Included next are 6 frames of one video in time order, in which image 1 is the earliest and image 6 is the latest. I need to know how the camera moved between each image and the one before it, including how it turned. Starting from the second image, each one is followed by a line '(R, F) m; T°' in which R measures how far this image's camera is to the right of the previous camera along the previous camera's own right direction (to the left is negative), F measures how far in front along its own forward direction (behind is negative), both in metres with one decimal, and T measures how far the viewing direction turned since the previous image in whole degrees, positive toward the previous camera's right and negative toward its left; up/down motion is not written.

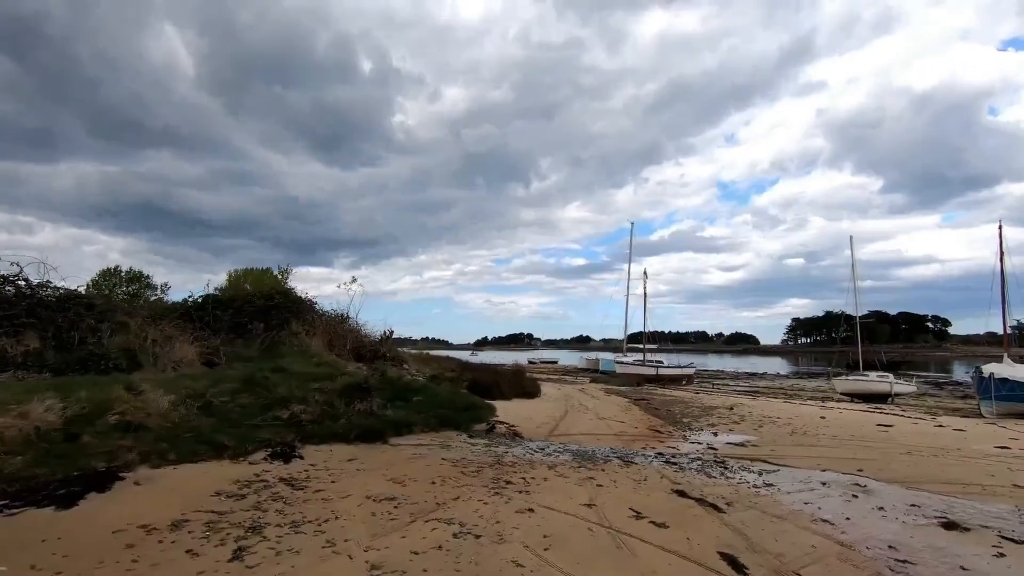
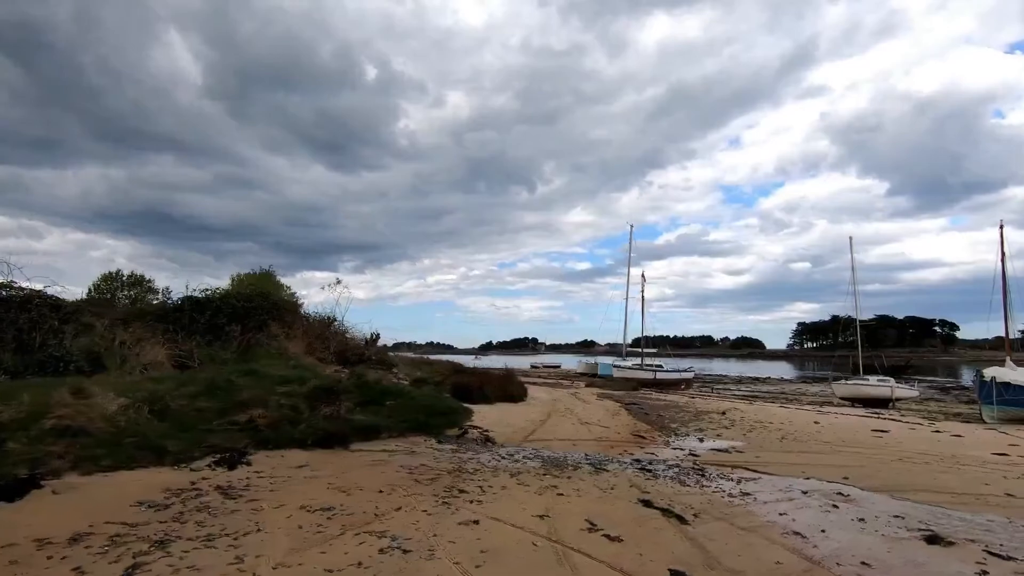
(+0.7, +0.4) m; -1°
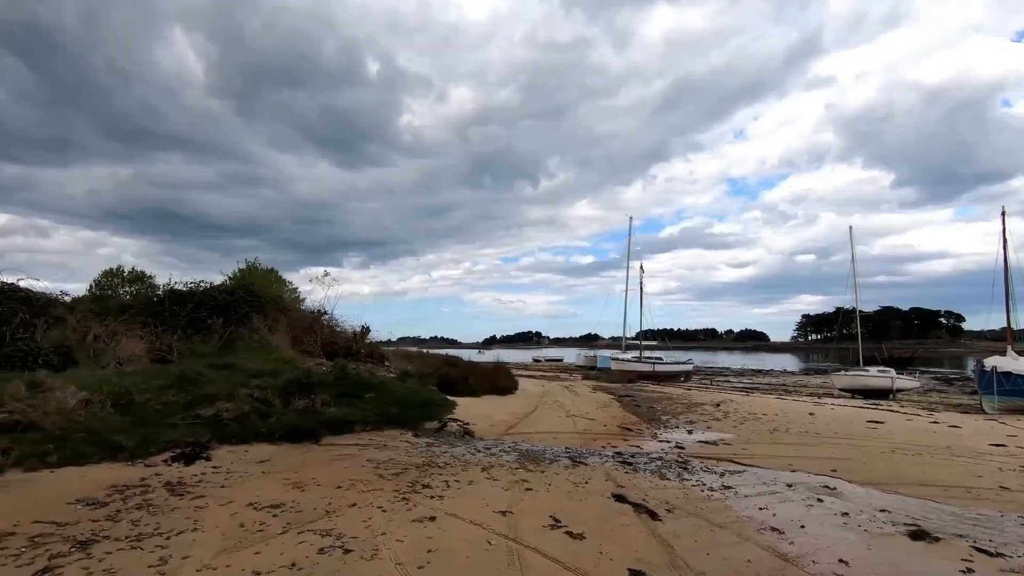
(+0.5, +0.3) m; 0°
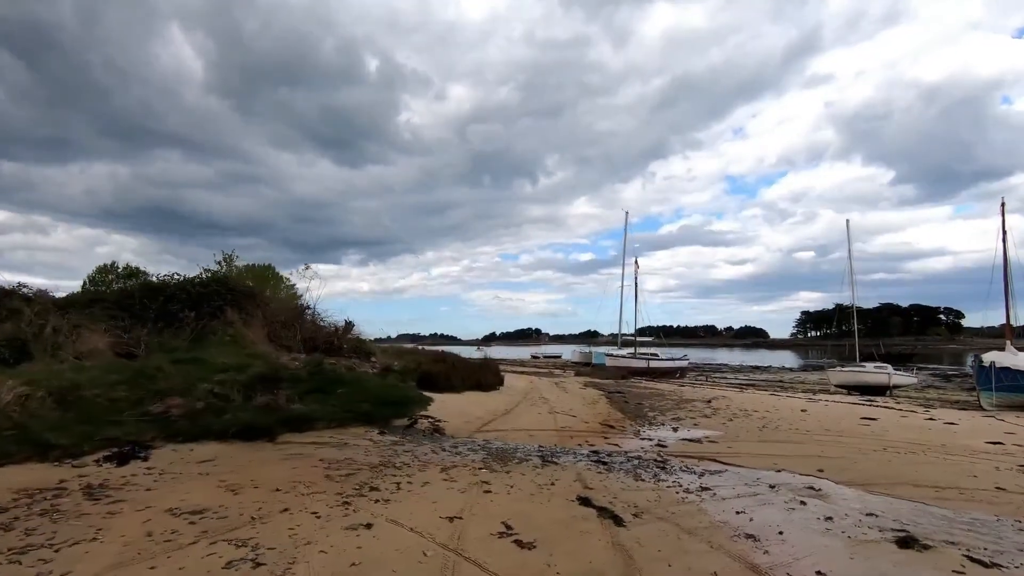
(+0.5, +0.5) m; 0°
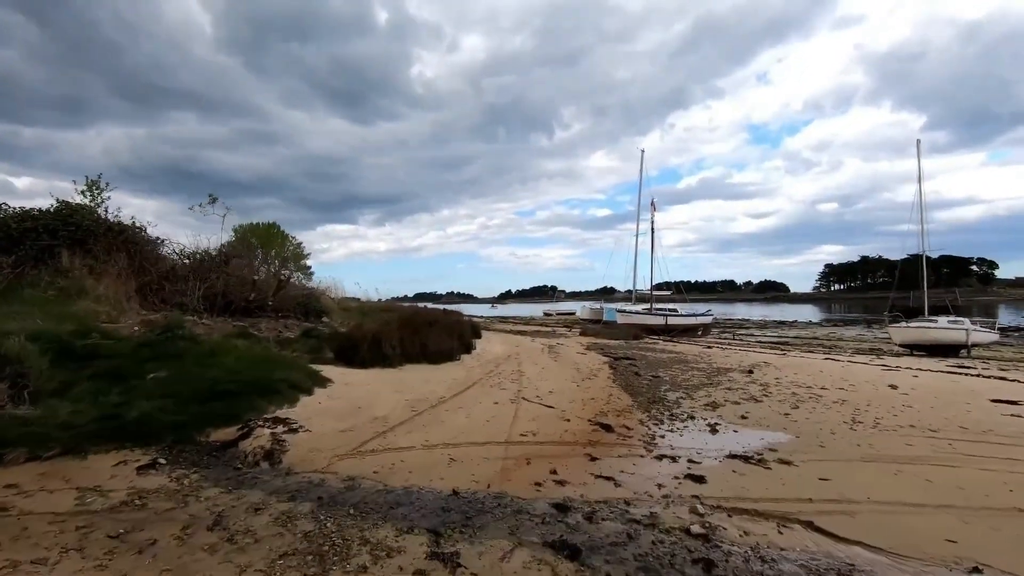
(+1.2, +4.9) m; -2°
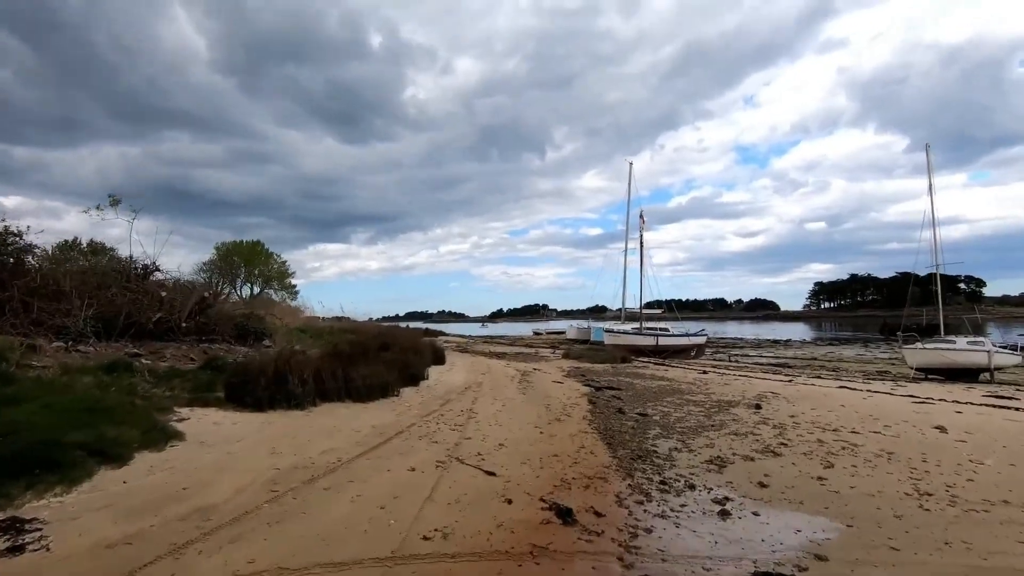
(+0.7, +2.4) m; +1°
